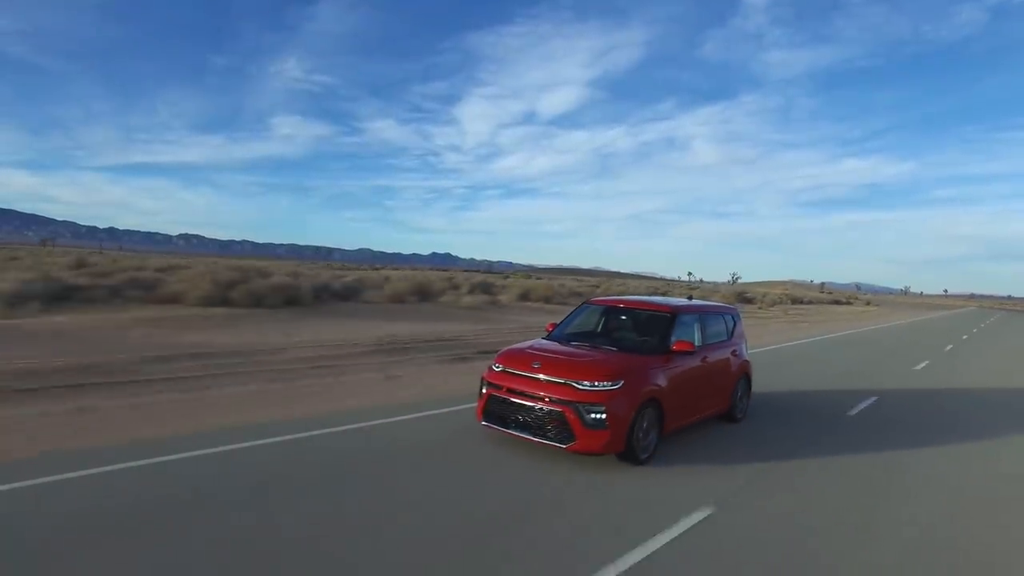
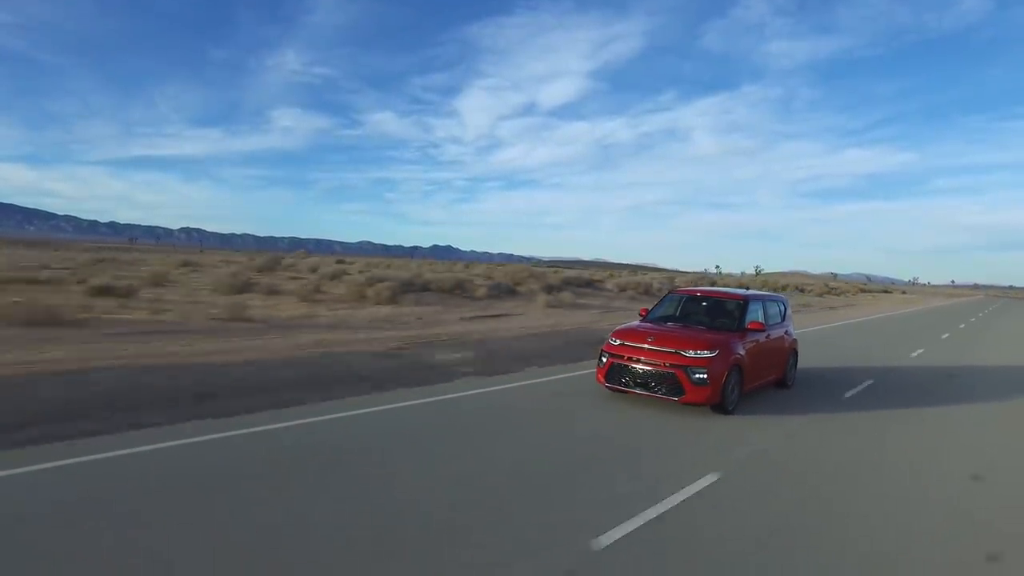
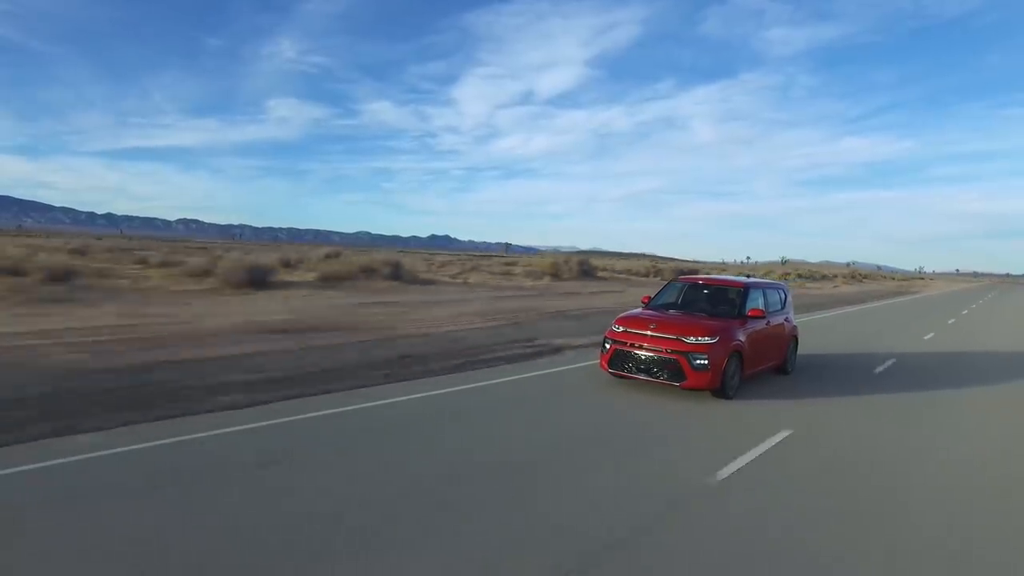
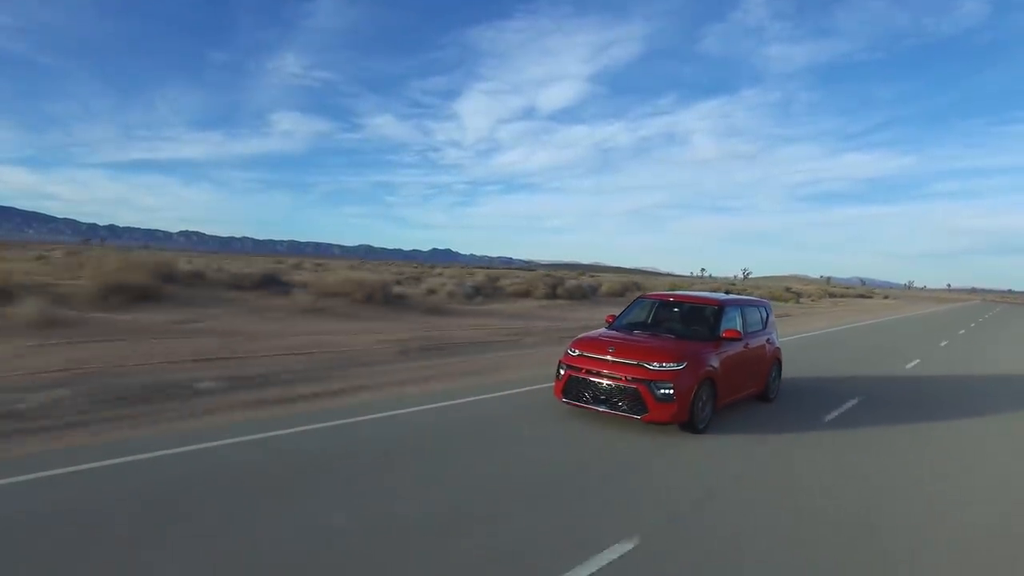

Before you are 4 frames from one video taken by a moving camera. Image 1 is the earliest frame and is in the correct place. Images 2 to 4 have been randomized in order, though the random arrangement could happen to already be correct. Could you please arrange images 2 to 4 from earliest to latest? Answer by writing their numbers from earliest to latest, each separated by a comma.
4, 2, 3
